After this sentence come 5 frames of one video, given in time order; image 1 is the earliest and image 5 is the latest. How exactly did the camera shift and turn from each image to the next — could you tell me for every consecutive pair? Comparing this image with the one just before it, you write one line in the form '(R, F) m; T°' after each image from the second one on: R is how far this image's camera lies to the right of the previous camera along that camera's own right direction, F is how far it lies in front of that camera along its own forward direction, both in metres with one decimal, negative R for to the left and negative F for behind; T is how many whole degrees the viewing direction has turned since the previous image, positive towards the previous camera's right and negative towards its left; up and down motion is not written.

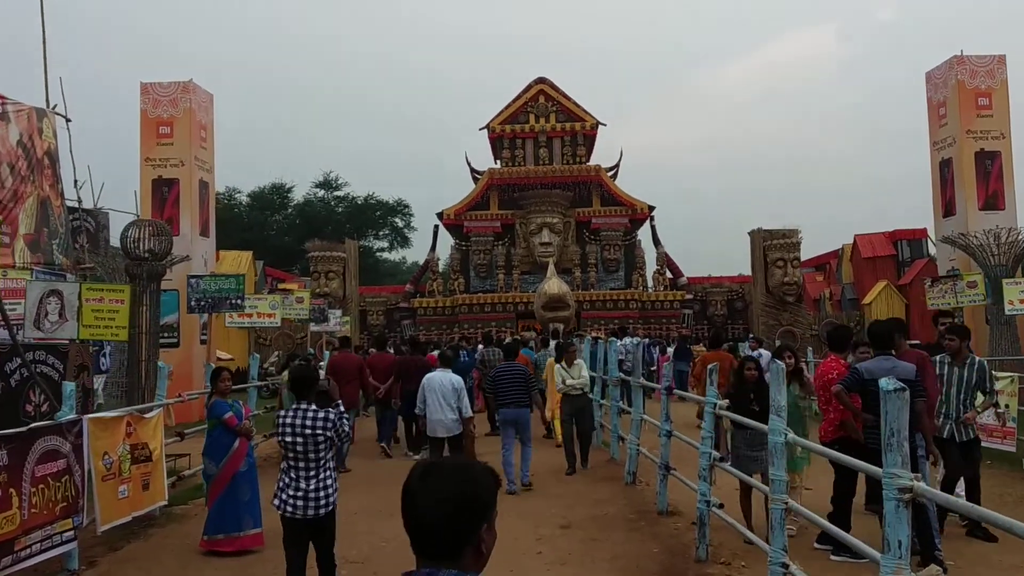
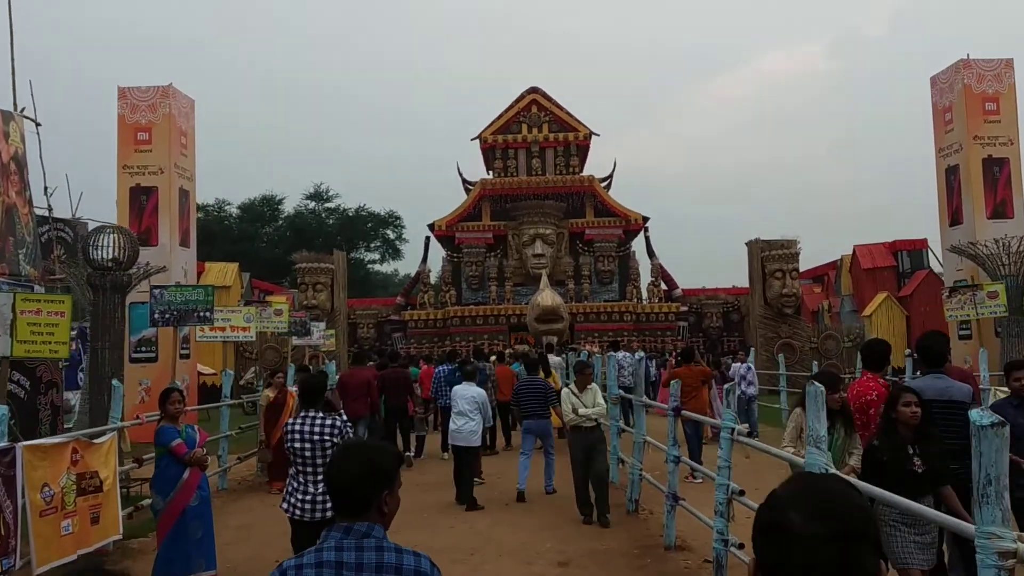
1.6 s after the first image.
(0.0, +0.6) m; +1°
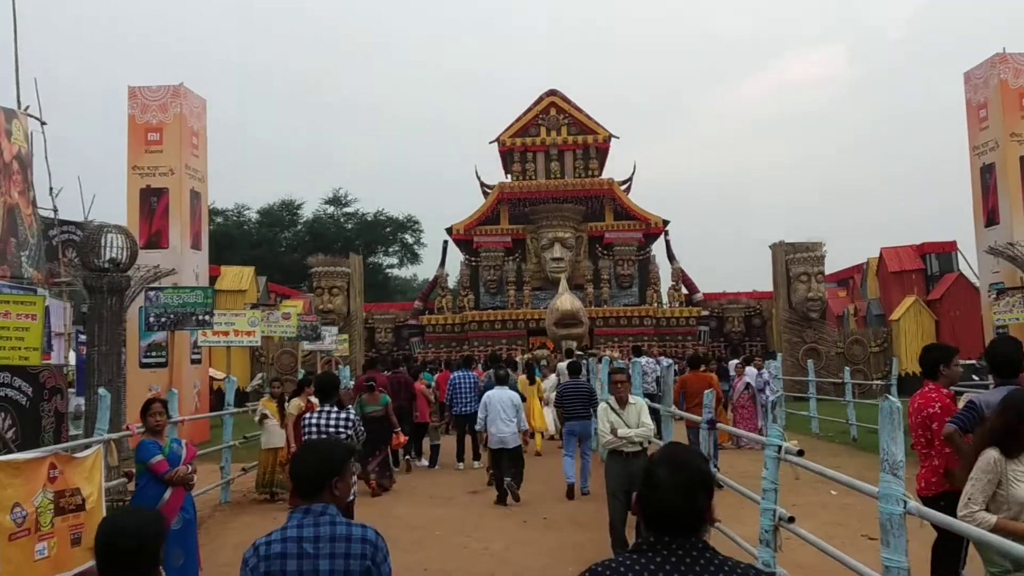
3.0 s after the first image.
(0.0, +0.5) m; -1°
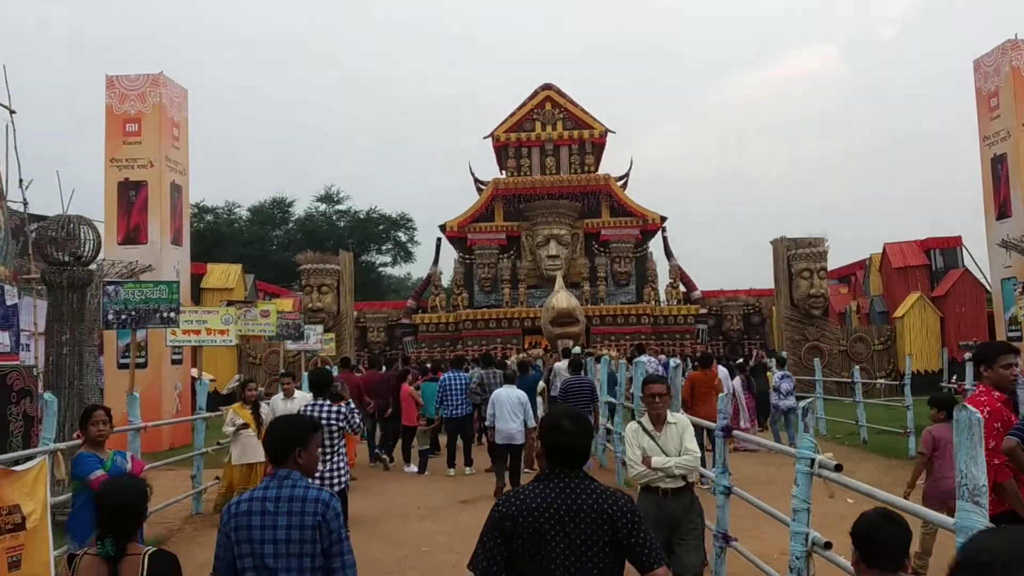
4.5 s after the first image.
(0.0, +0.6) m; 0°
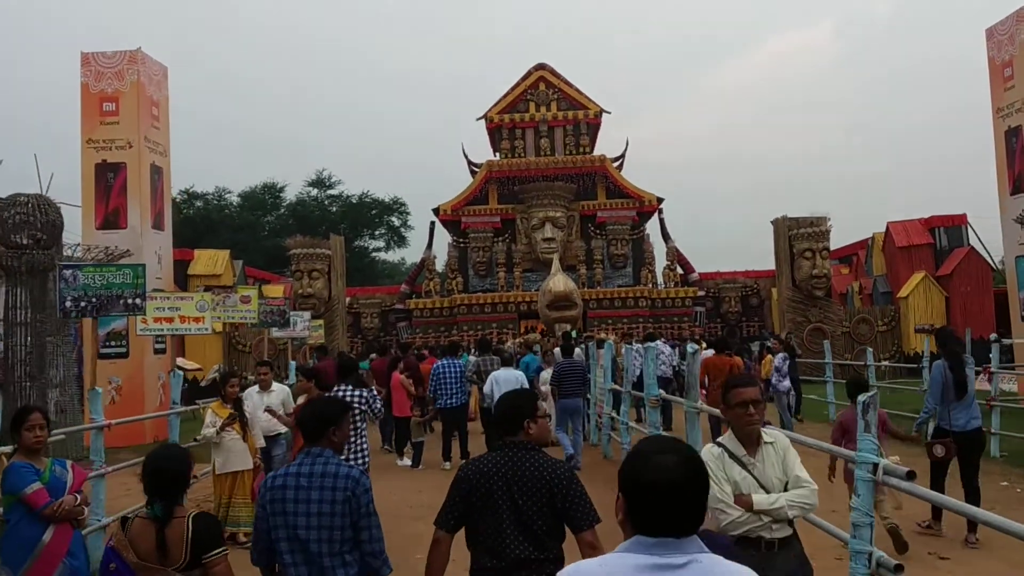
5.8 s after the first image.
(0.0, +0.6) m; 0°
